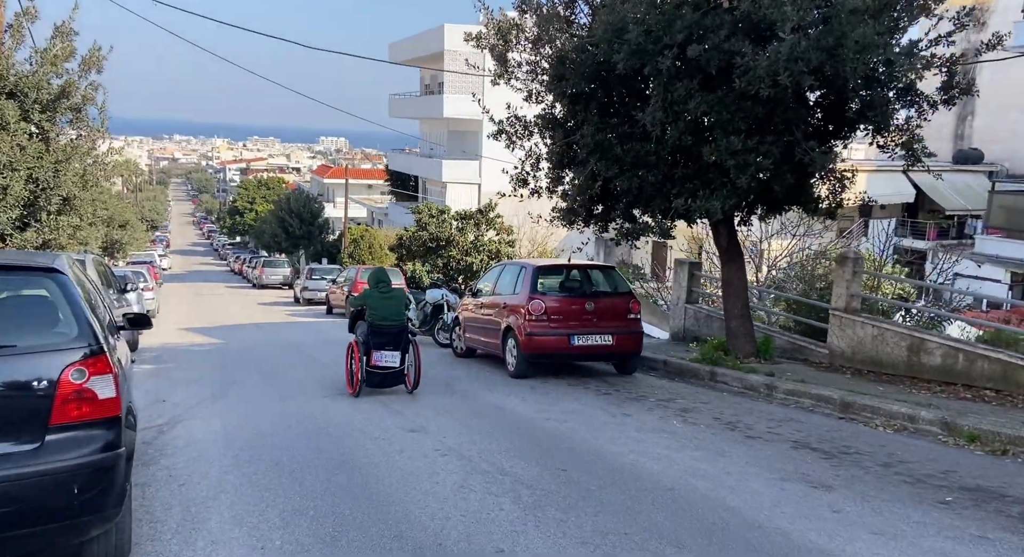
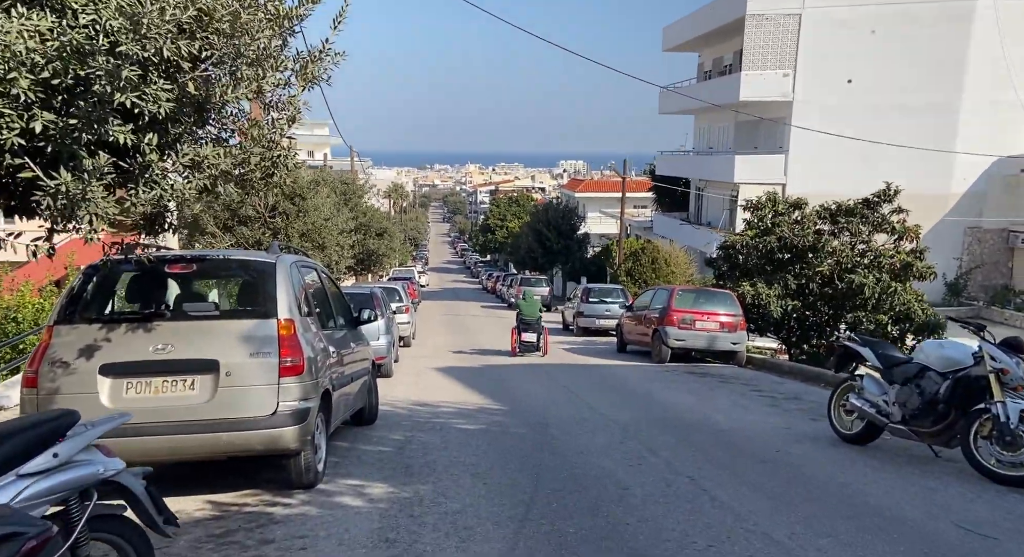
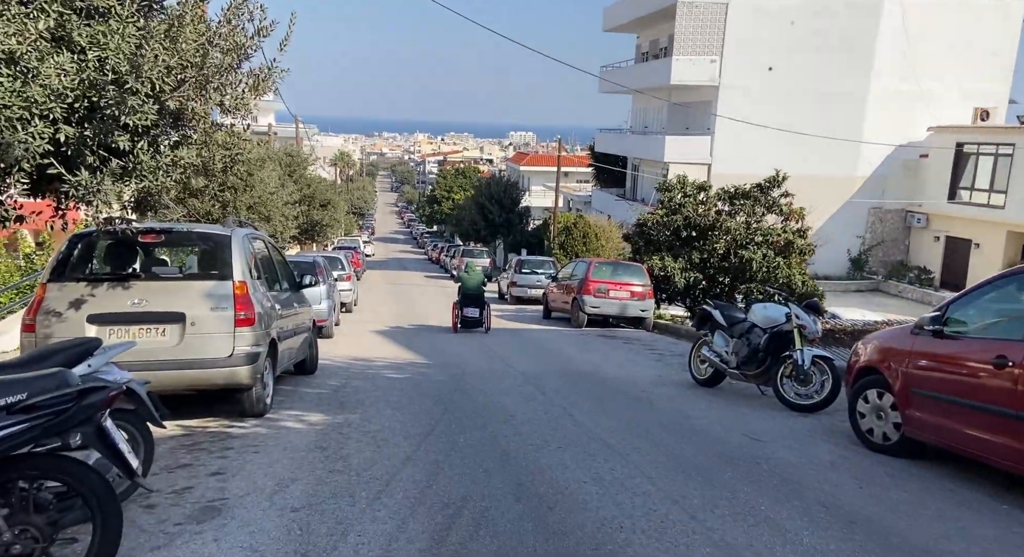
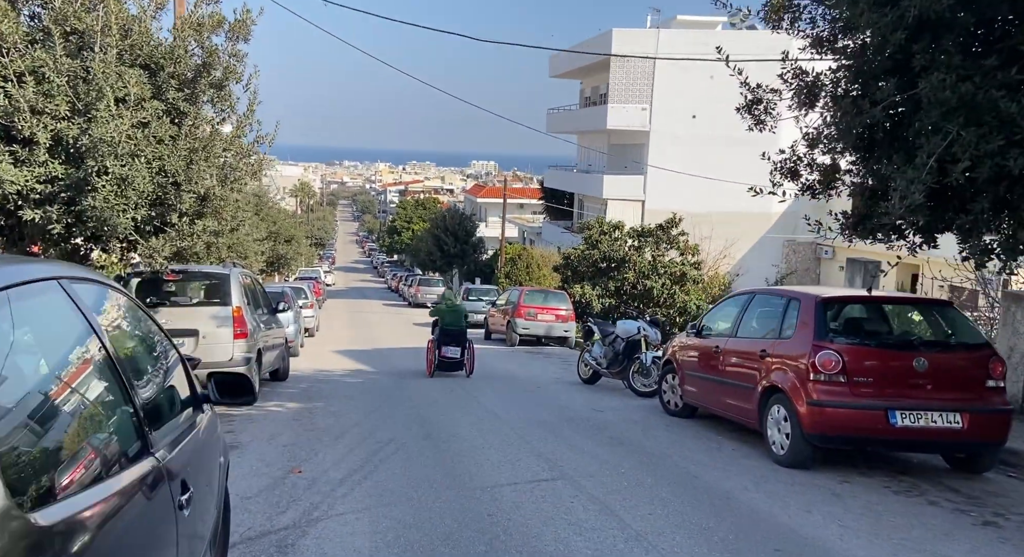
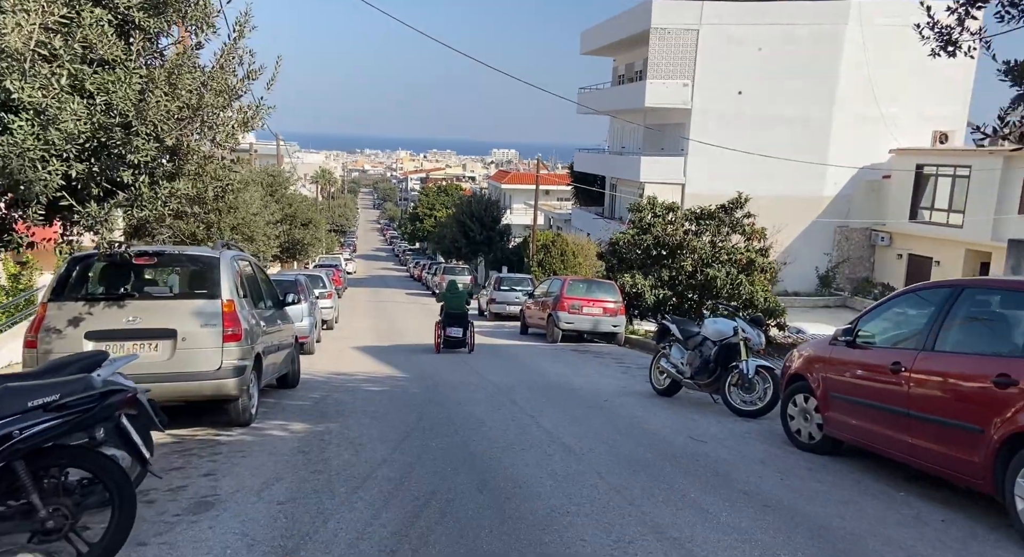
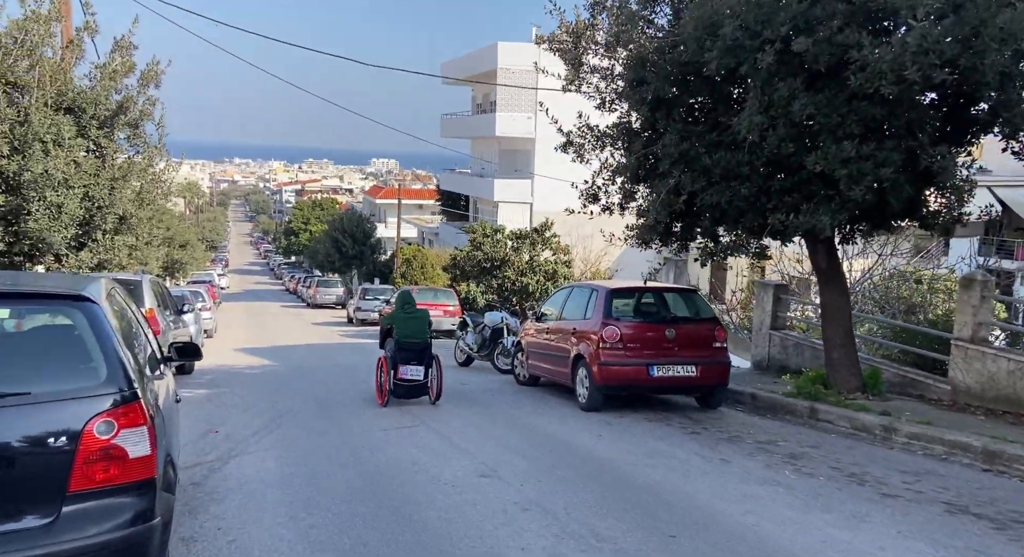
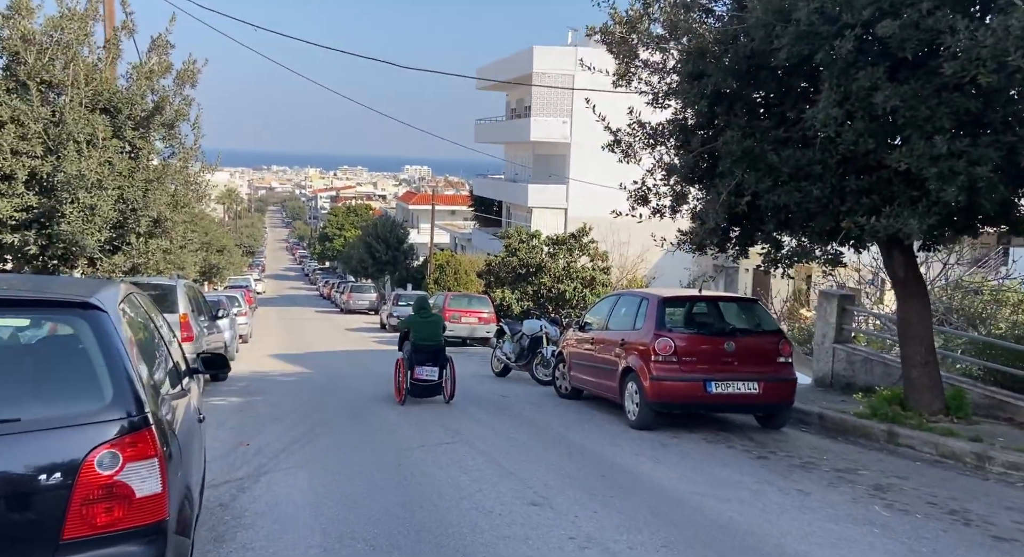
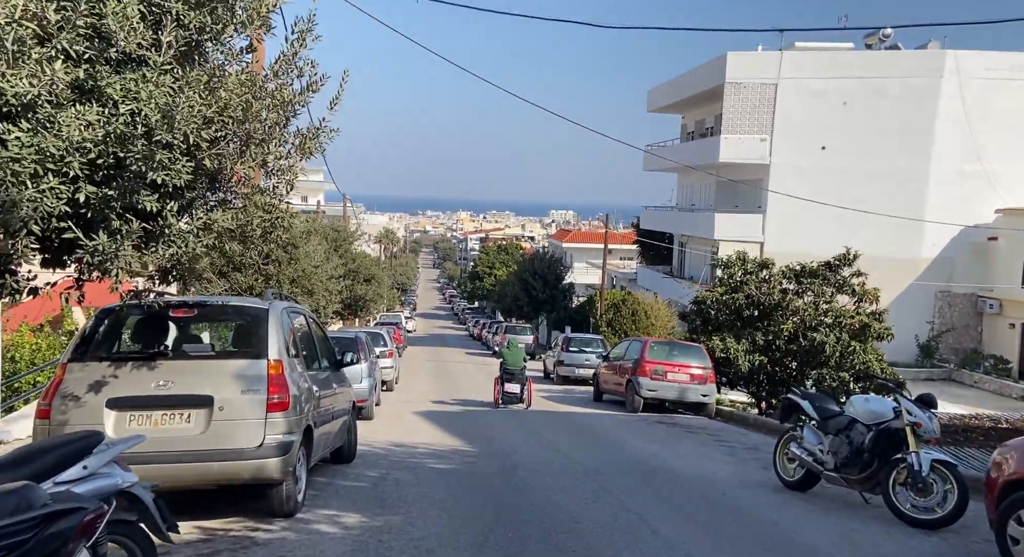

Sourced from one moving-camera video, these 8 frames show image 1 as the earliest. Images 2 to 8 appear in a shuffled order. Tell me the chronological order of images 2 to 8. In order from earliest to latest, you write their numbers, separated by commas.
6, 7, 4, 5, 3, 8, 2
